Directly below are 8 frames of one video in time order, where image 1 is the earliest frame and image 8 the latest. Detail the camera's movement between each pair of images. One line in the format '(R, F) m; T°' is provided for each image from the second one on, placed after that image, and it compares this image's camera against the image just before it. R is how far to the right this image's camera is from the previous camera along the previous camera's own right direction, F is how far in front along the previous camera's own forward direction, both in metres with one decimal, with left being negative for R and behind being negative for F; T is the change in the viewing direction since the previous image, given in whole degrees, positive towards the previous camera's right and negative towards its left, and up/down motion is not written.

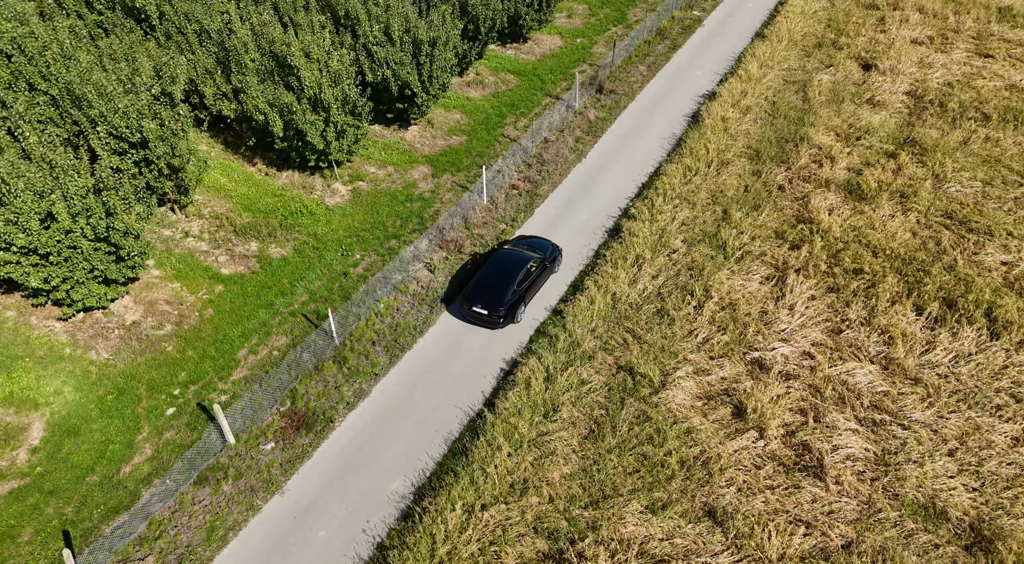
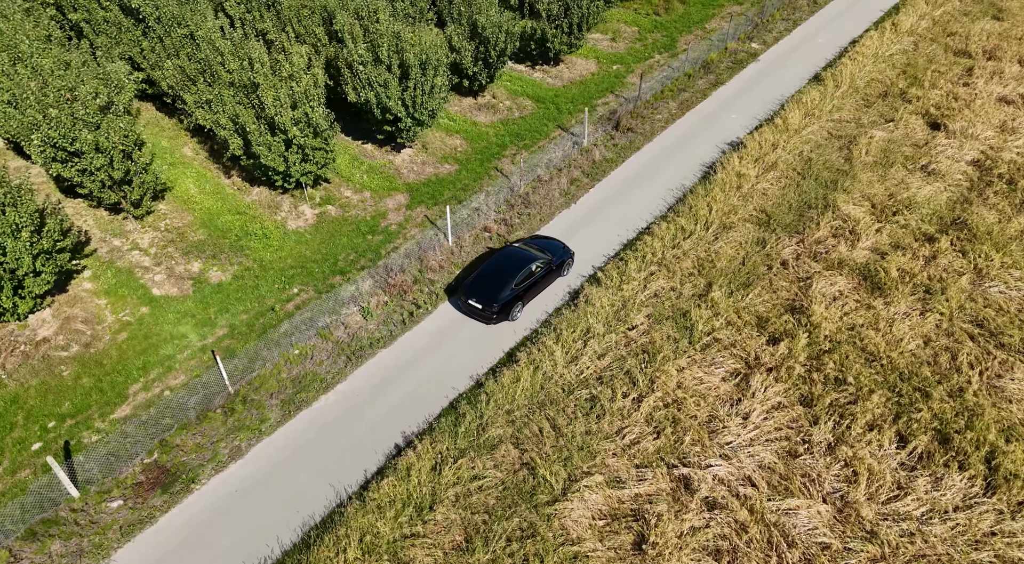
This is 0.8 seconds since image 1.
(+3.0, +1.6) m; -7°
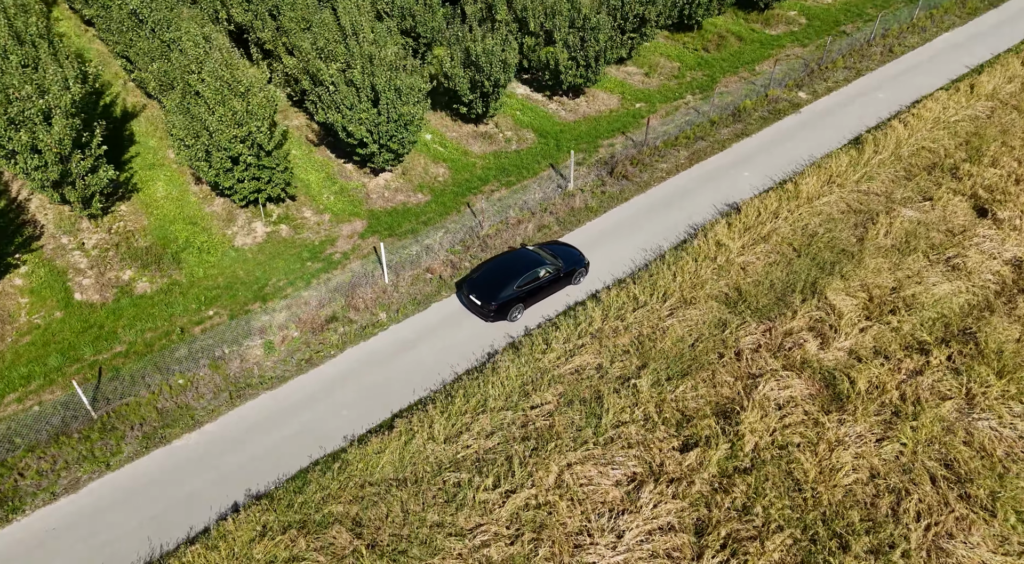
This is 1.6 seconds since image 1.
(+3.6, +1.3) m; -7°
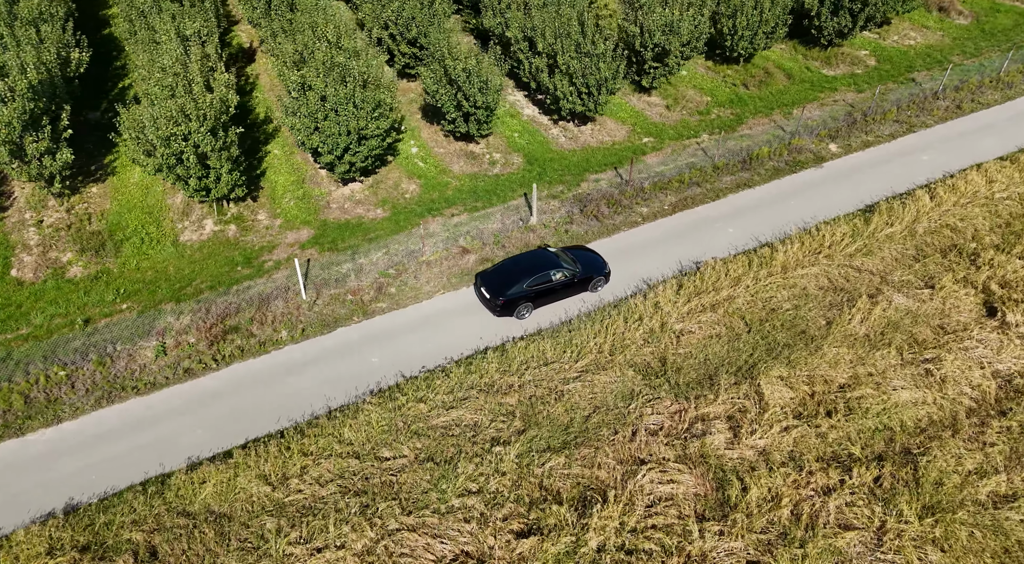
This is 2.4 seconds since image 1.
(+4.1, +1.1) m; -8°
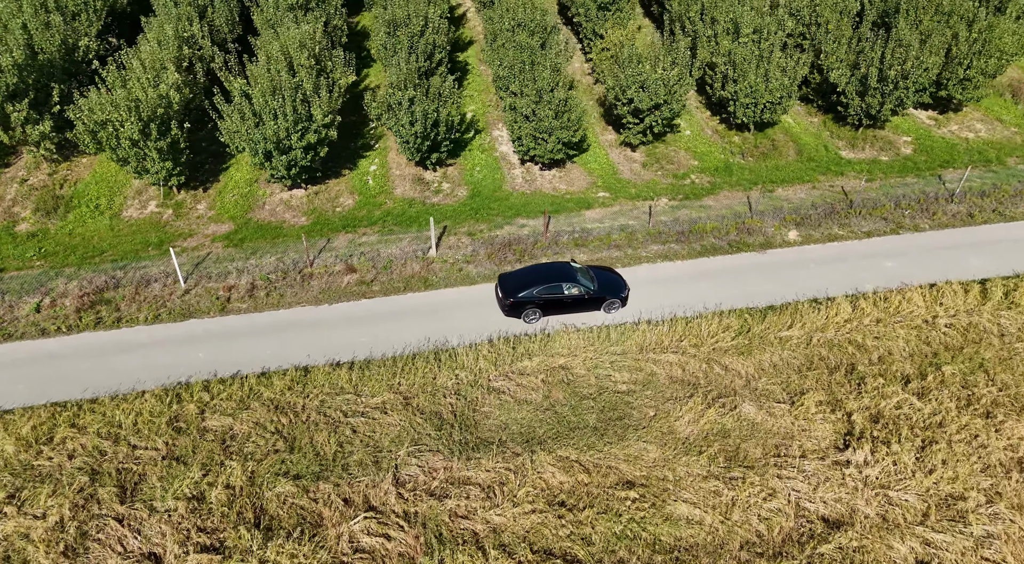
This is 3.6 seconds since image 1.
(+6.9, +0.5) m; -11°
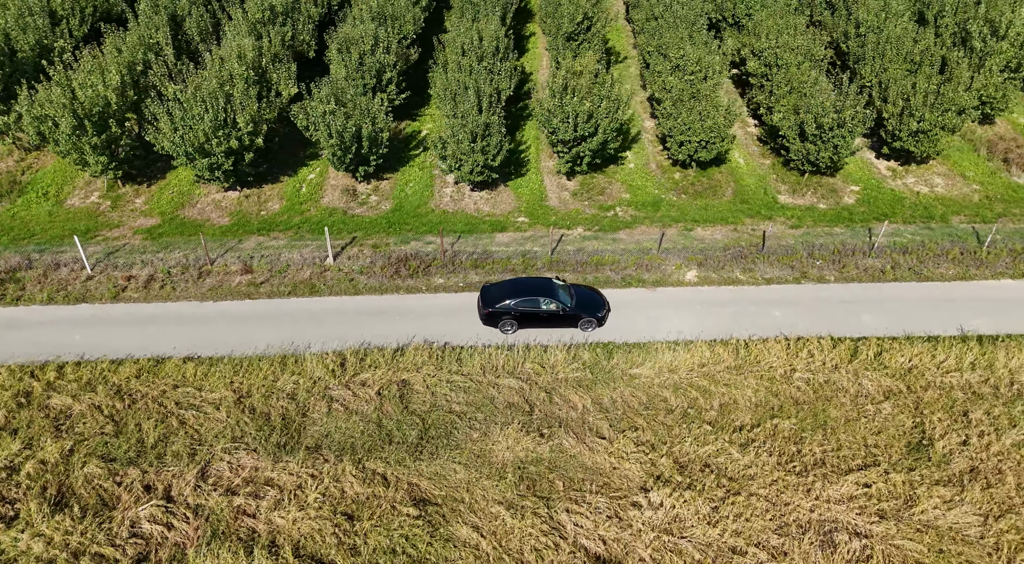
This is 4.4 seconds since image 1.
(+5.1, -0.3) m; -5°
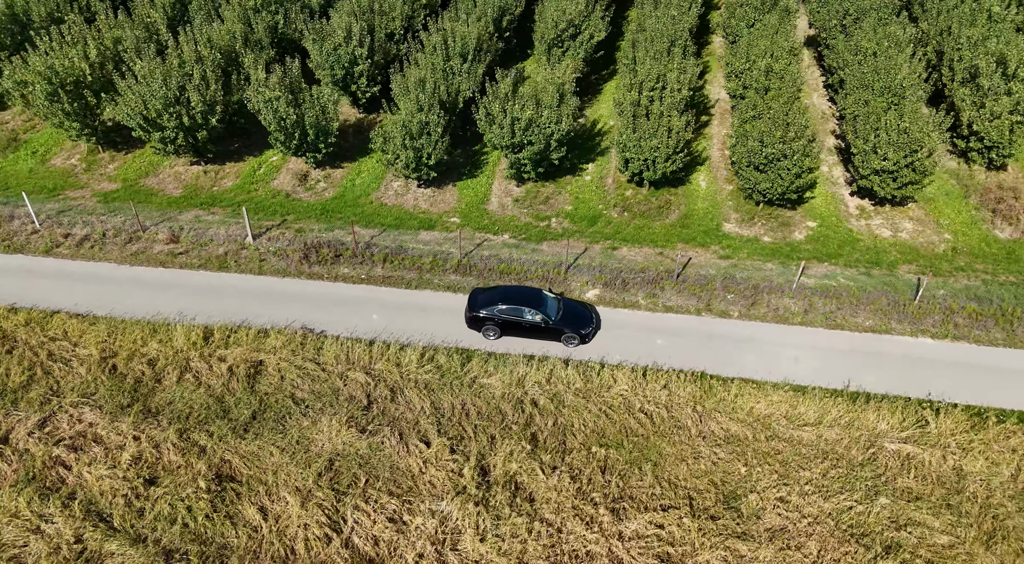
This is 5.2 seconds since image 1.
(+5.7, 0.0) m; -7°
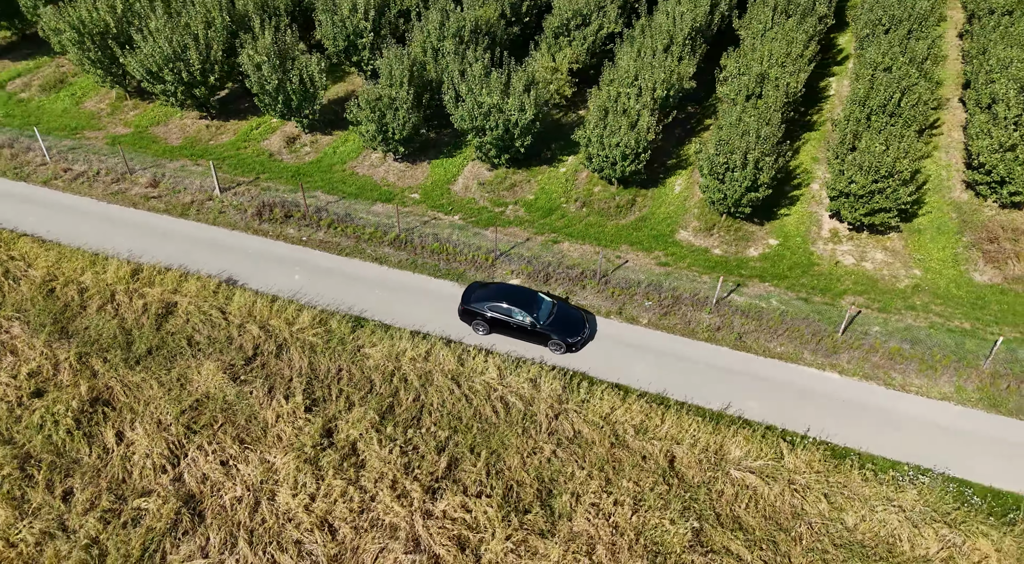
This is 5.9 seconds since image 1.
(+5.5, -0.2) m; -8°
